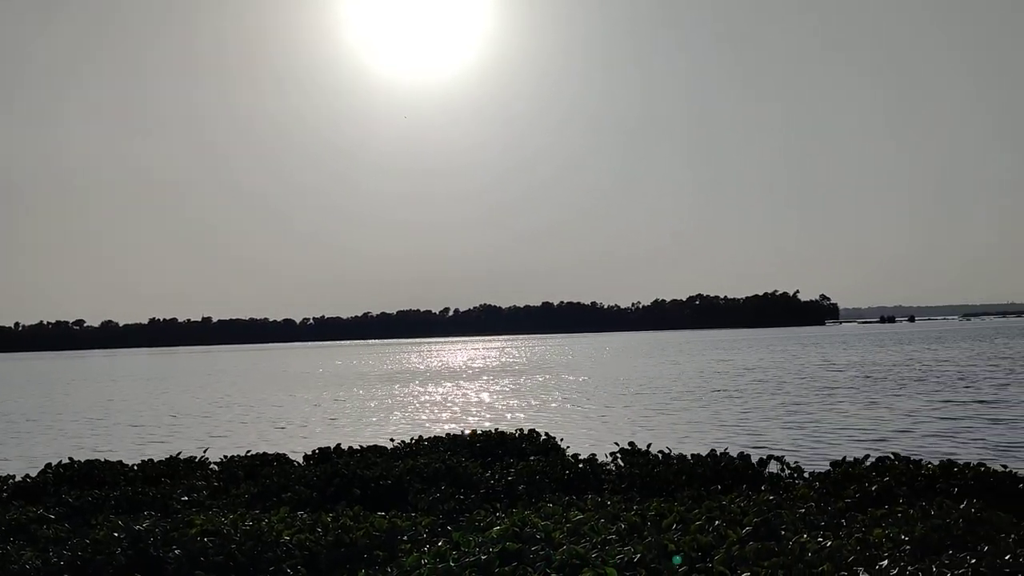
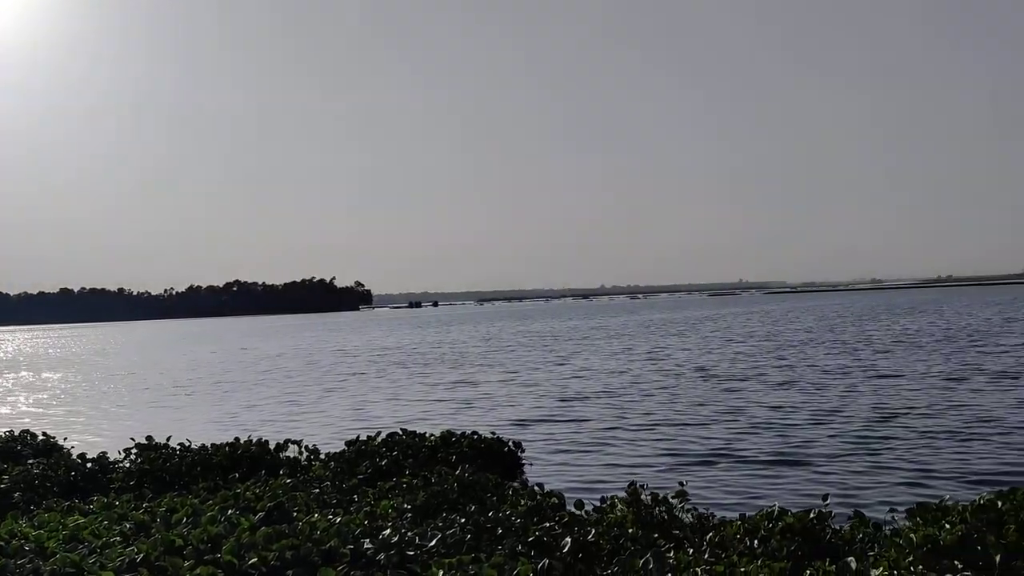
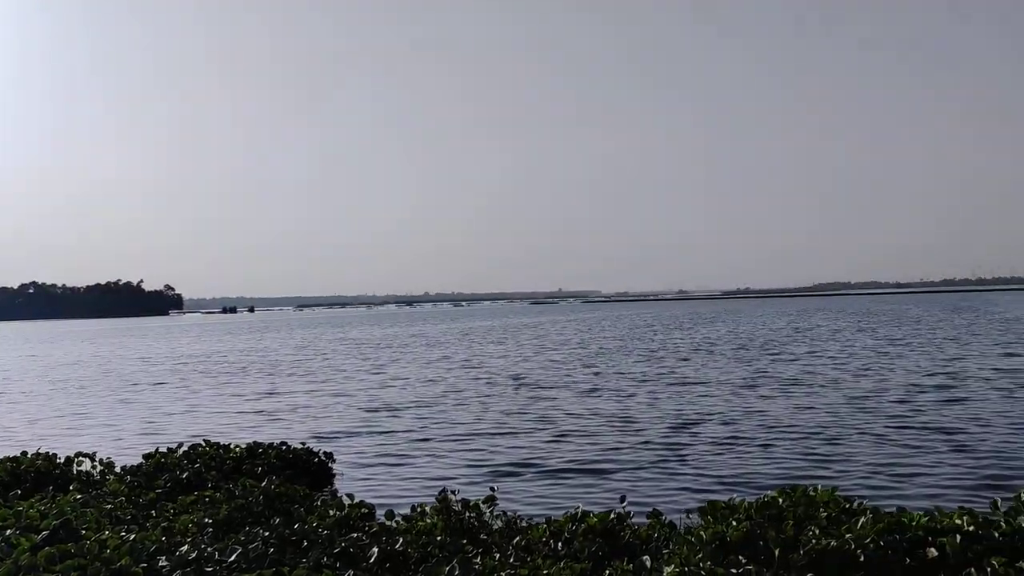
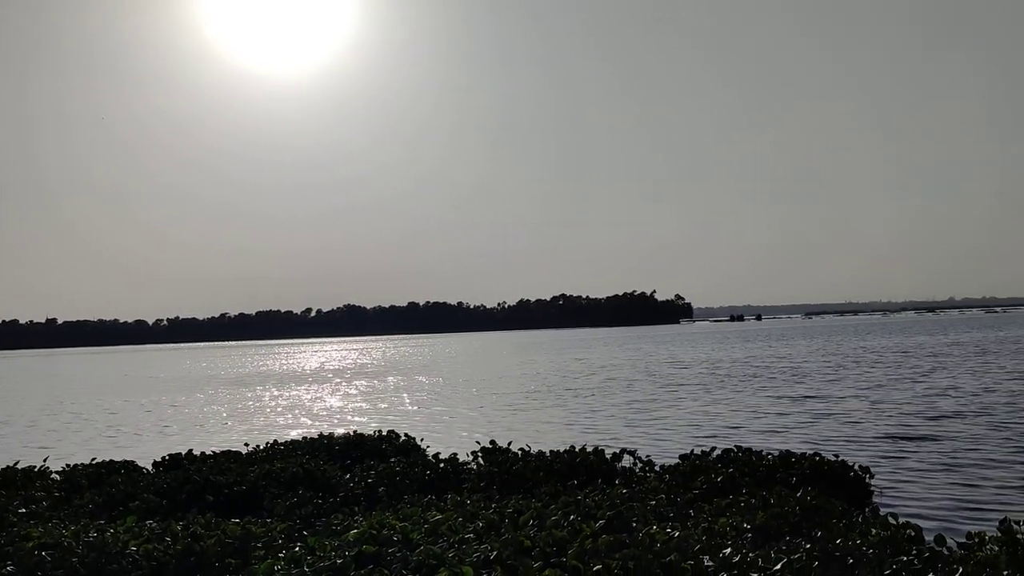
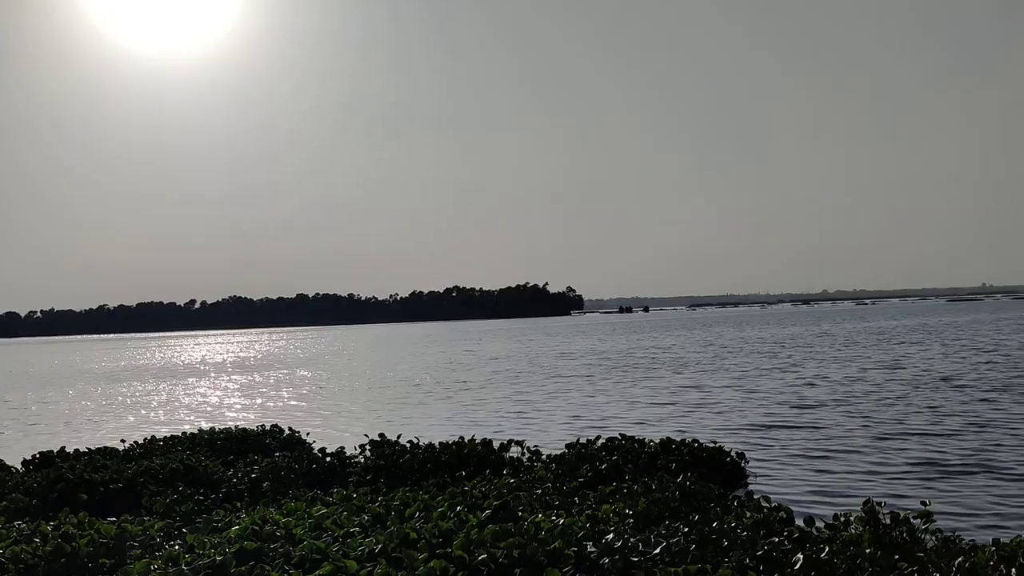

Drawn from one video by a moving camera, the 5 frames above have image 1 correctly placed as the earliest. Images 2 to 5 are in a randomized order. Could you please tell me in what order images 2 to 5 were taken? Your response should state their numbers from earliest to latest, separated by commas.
4, 5, 2, 3
